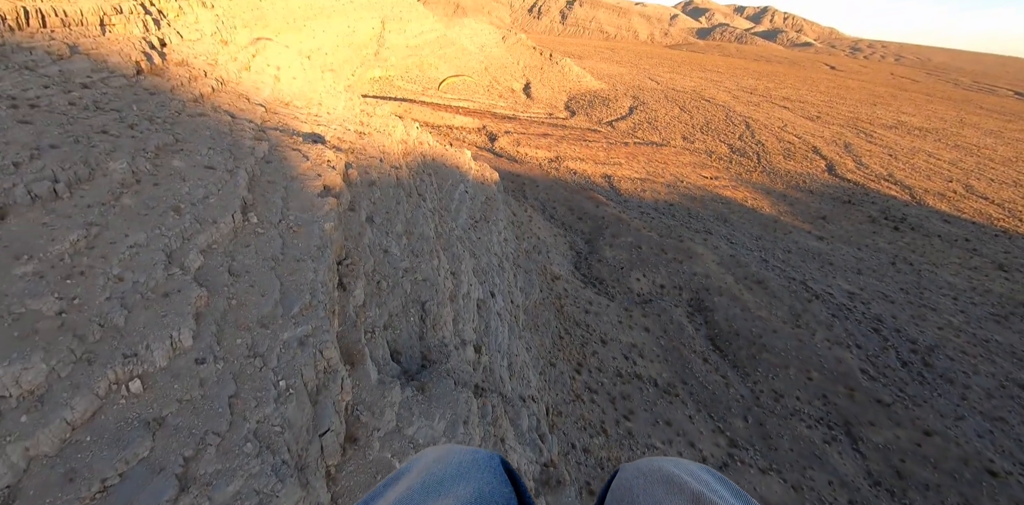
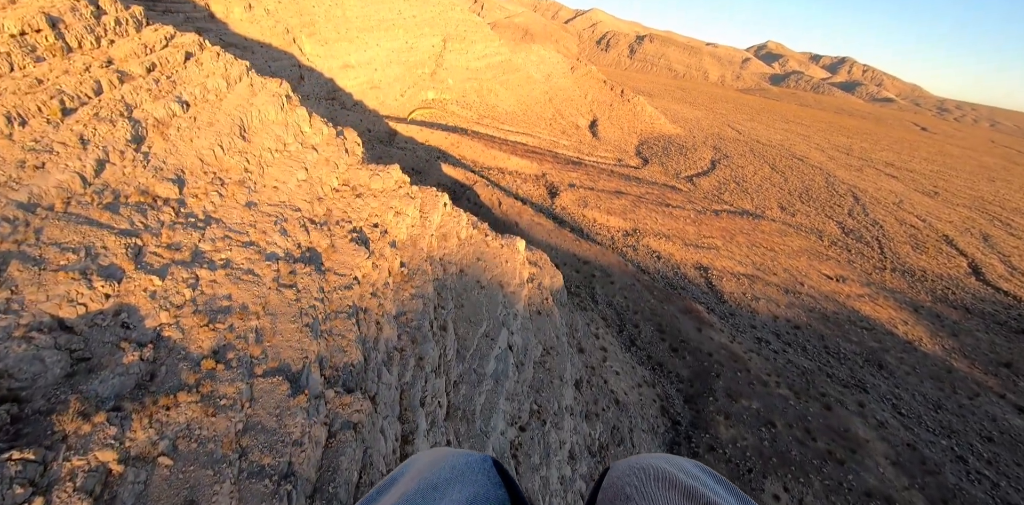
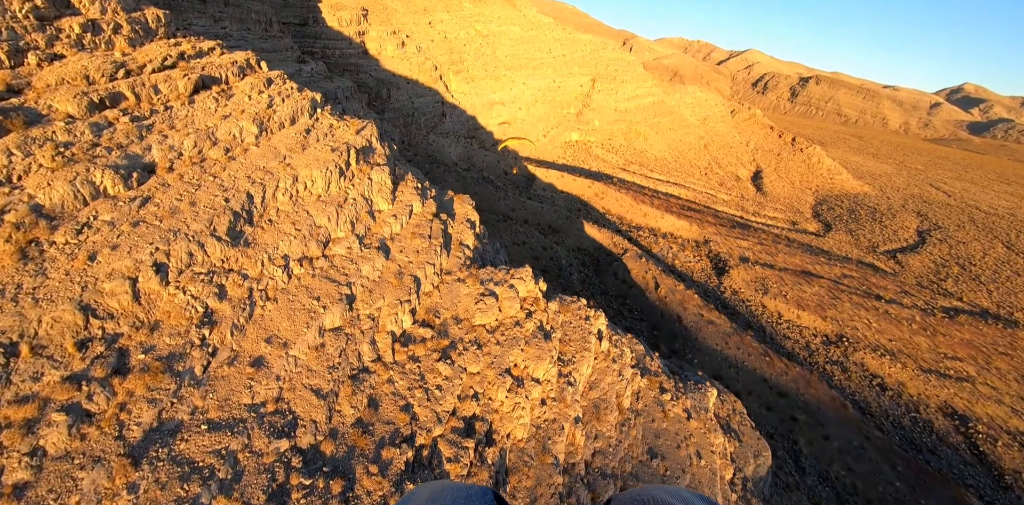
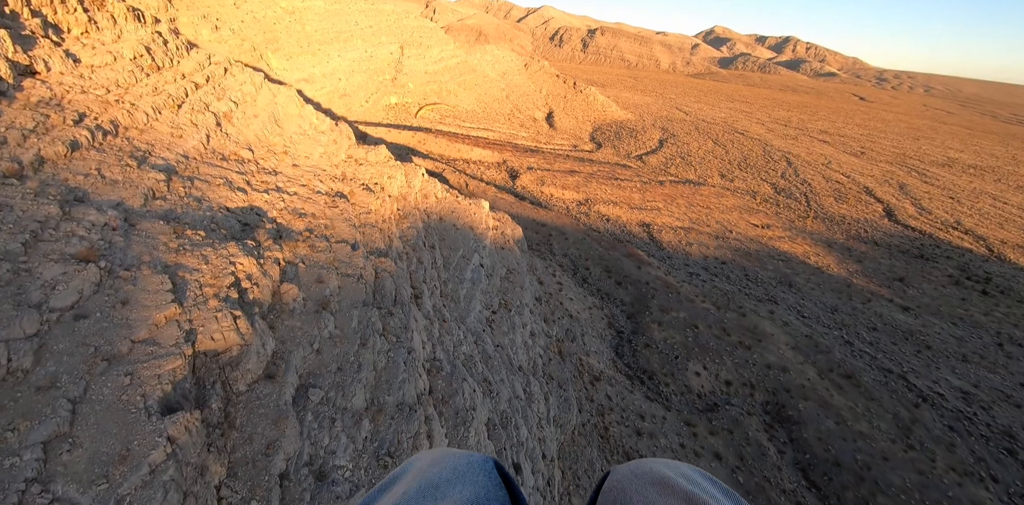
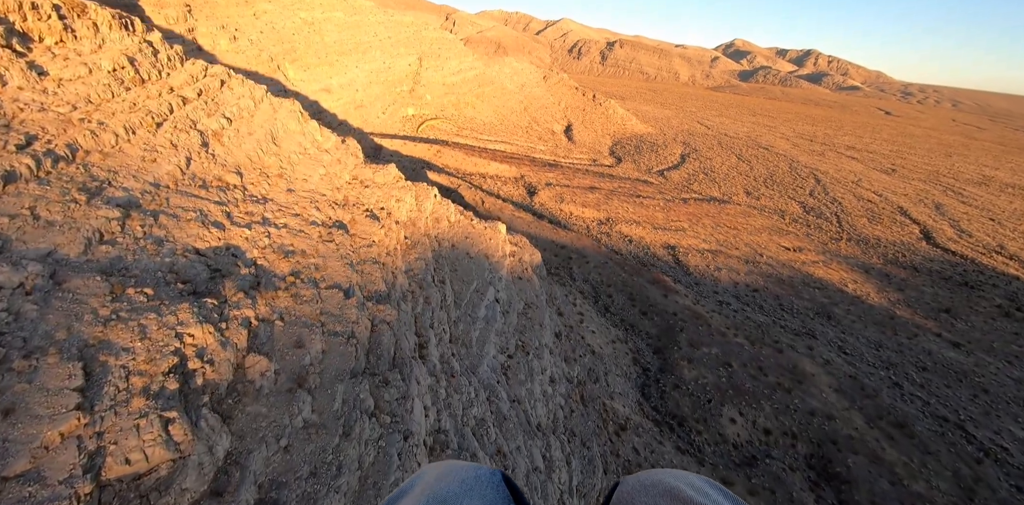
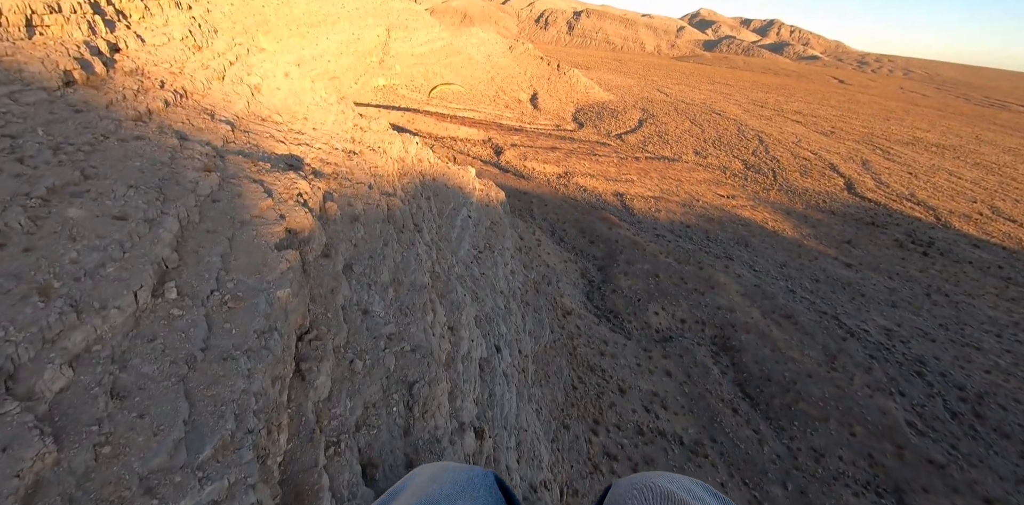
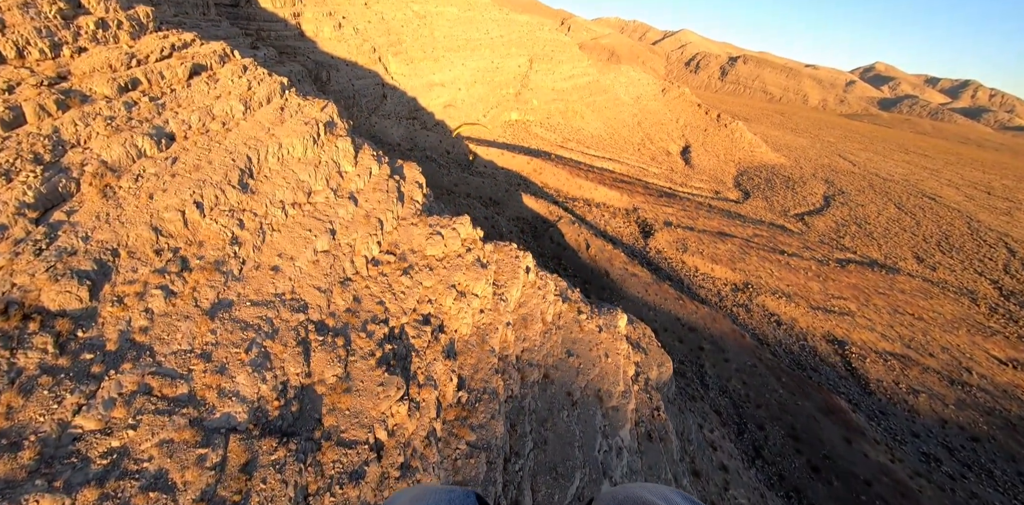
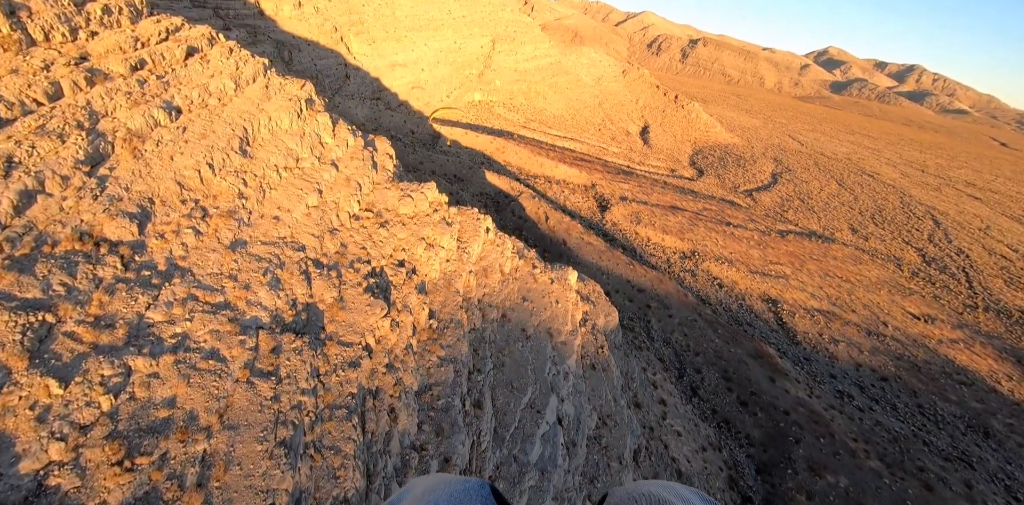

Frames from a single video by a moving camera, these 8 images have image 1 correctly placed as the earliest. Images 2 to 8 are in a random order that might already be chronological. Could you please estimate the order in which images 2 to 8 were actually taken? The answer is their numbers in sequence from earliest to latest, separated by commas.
6, 4, 5, 2, 8, 7, 3
